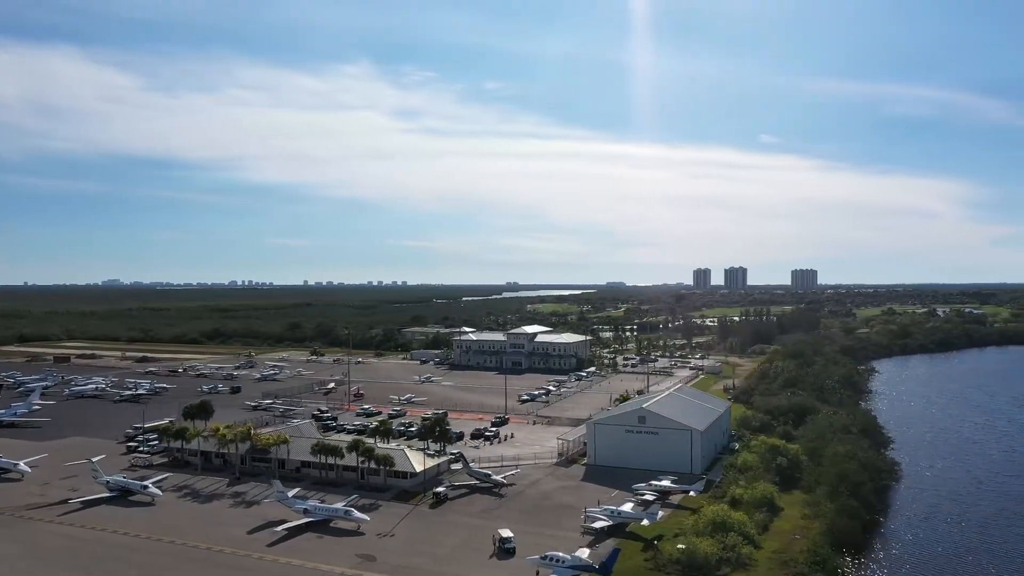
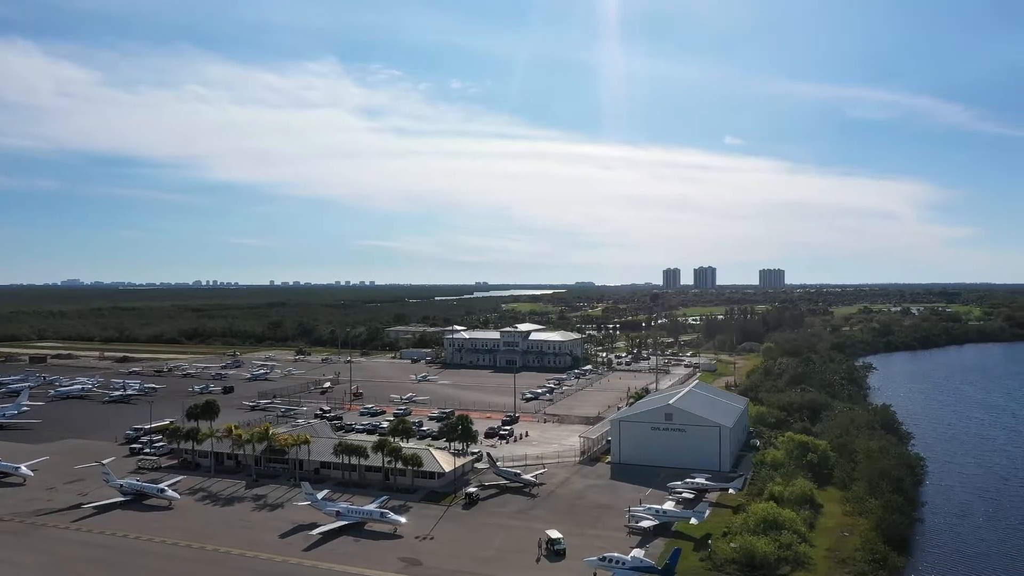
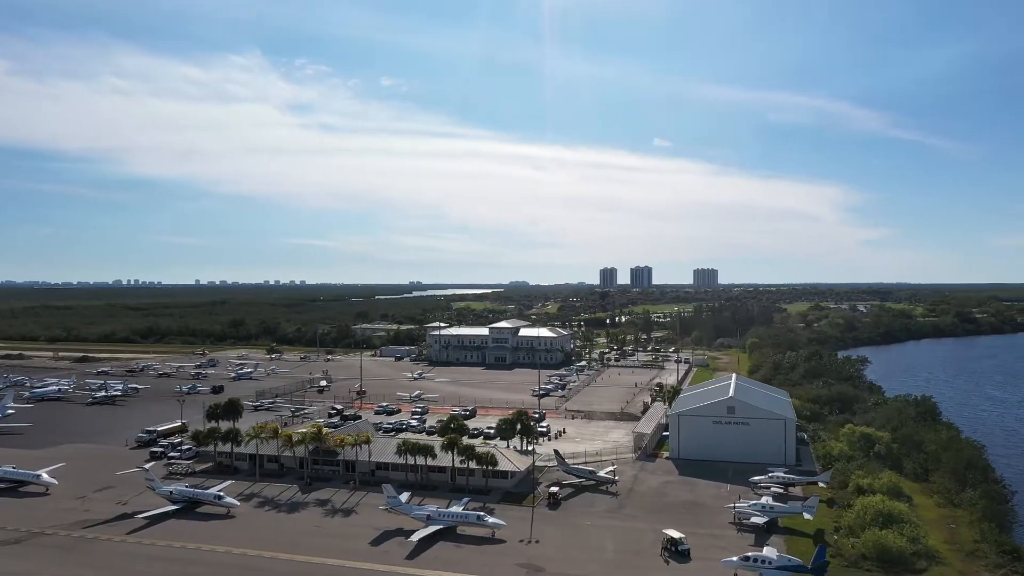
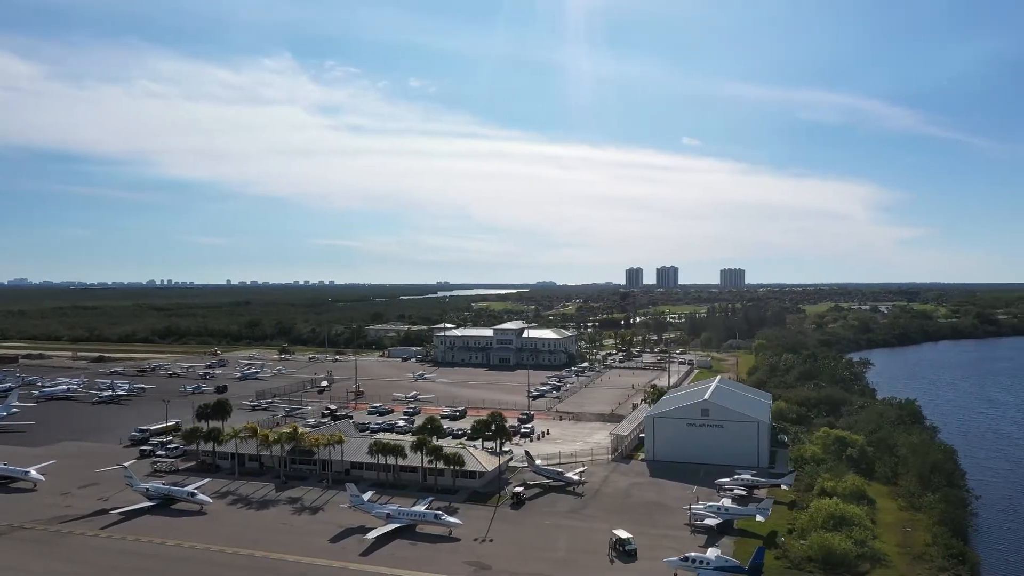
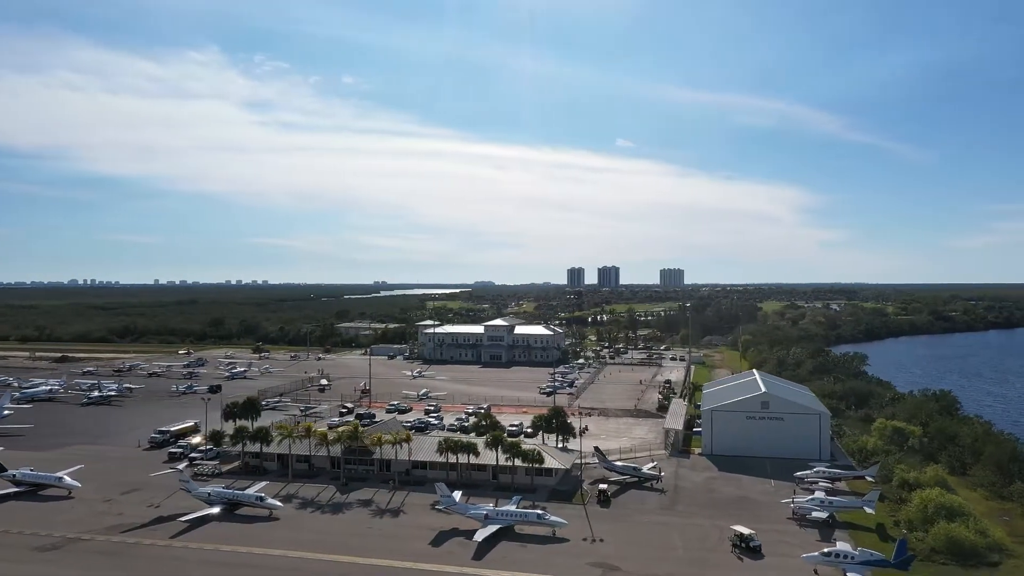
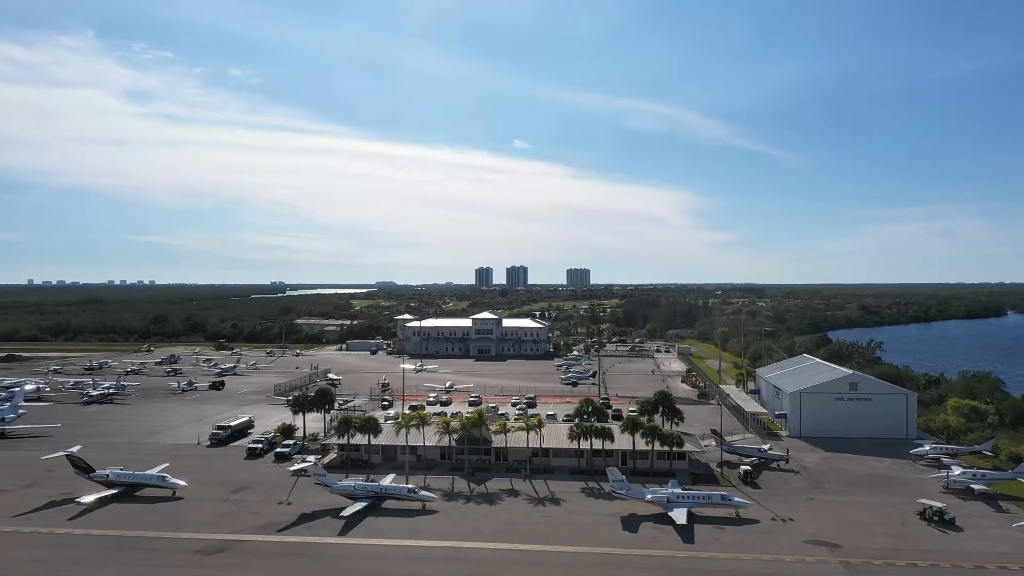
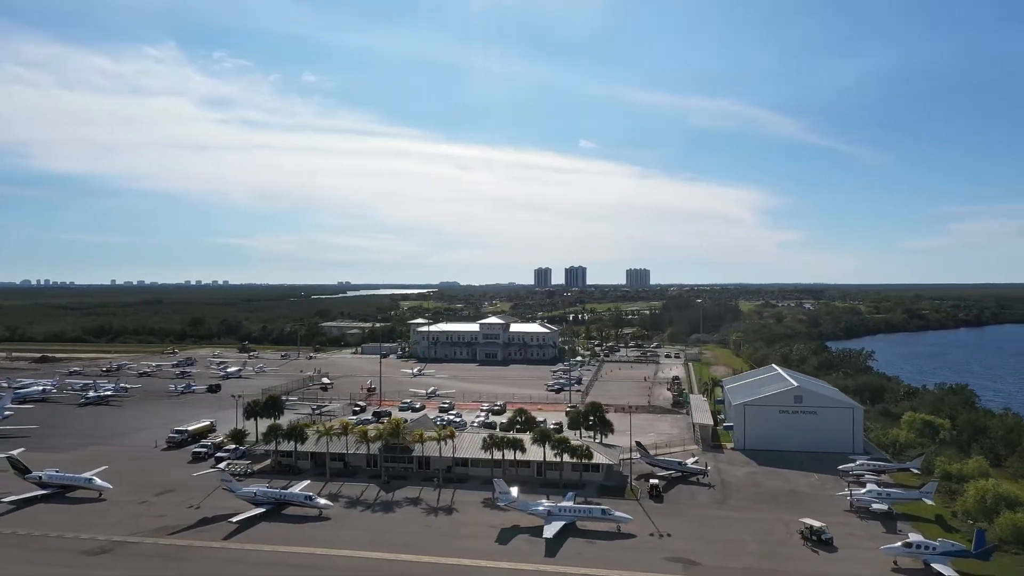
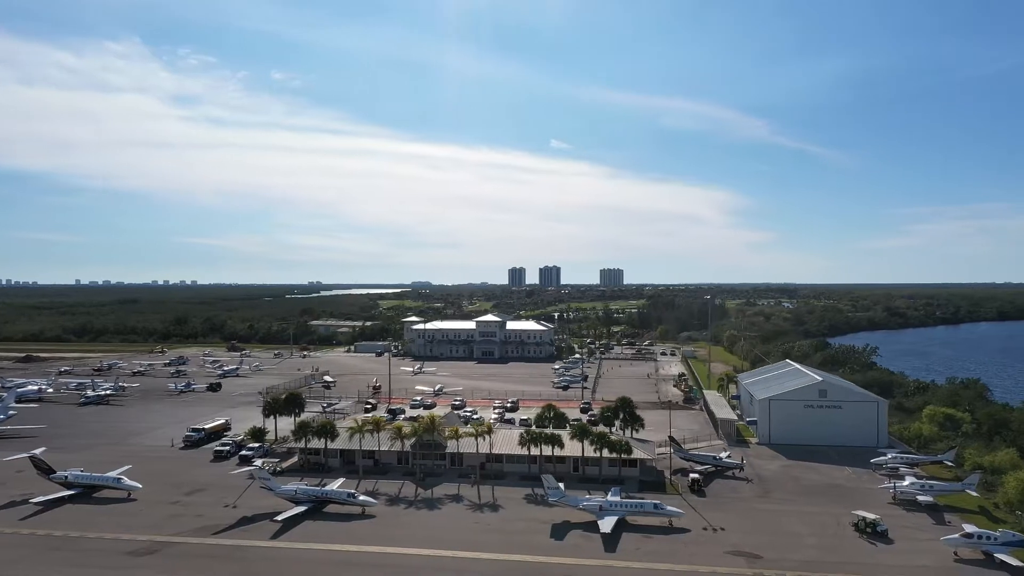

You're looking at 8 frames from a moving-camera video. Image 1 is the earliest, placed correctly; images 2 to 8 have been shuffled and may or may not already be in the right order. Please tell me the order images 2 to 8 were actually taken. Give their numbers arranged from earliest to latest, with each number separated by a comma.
2, 4, 3, 5, 7, 8, 6
